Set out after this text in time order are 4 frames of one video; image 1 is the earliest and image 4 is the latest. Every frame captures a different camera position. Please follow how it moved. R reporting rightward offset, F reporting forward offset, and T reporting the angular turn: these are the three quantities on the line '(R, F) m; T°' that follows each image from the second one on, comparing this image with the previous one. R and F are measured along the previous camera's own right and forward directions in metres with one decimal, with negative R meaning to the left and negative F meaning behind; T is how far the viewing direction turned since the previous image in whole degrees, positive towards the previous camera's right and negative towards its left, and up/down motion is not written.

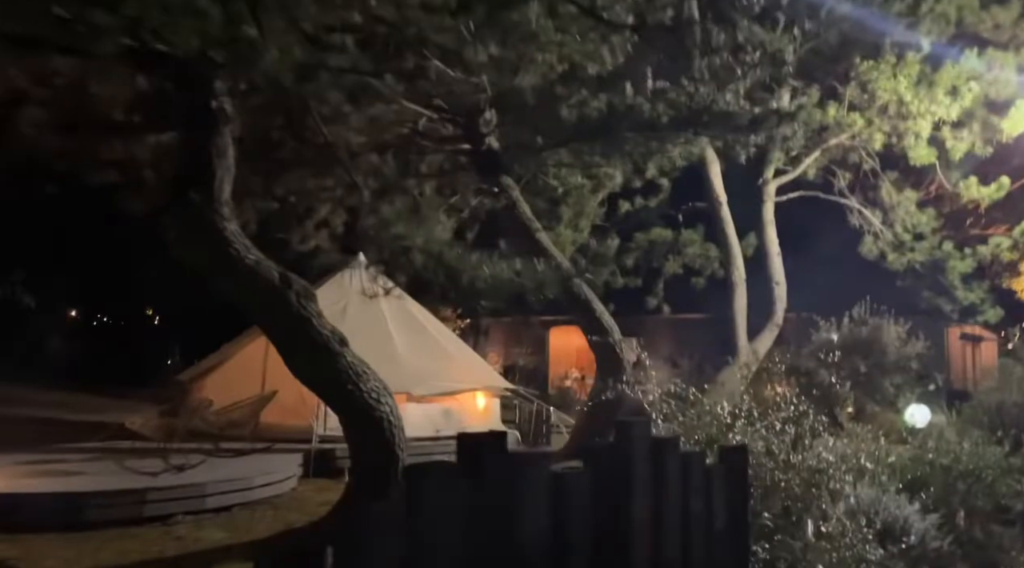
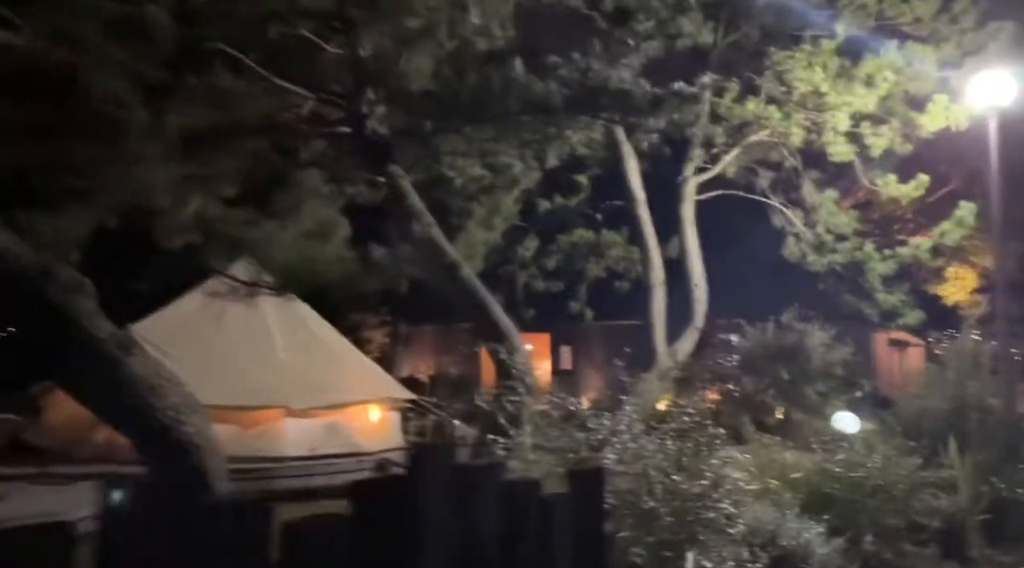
(+0.6, +0.8) m; +4°
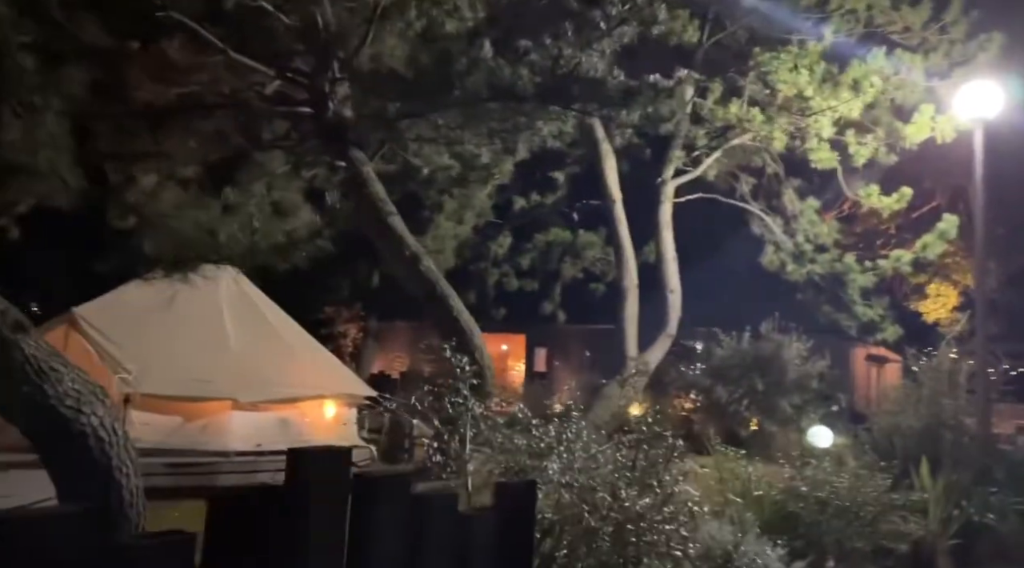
(+0.2, +0.4) m; +1°
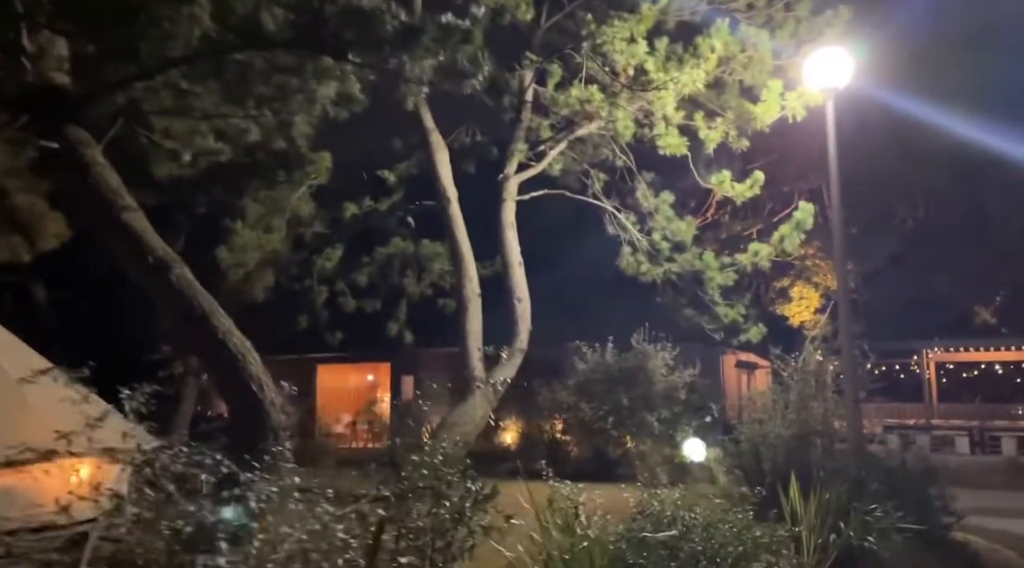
(+0.8, +1.6) m; +8°
